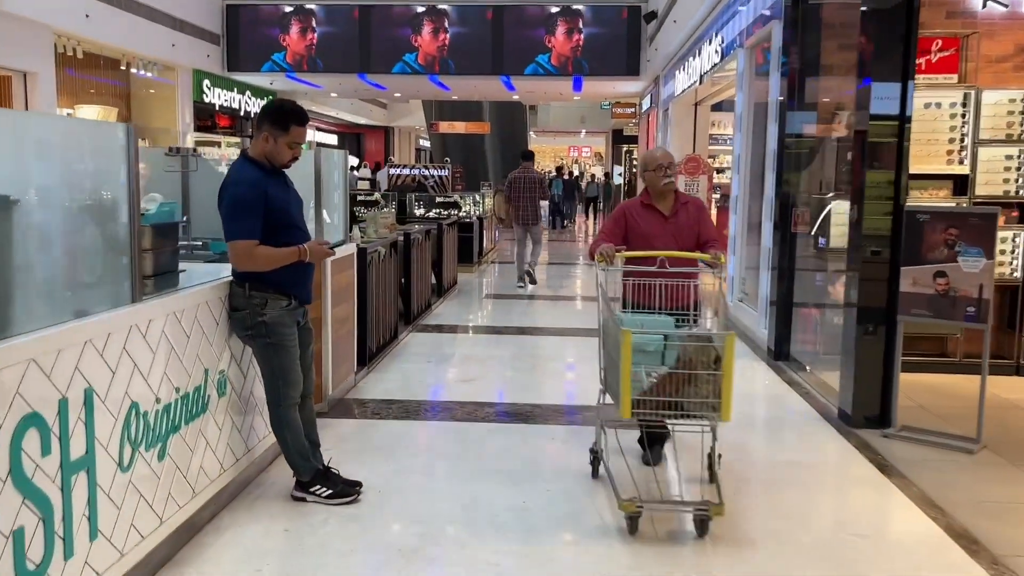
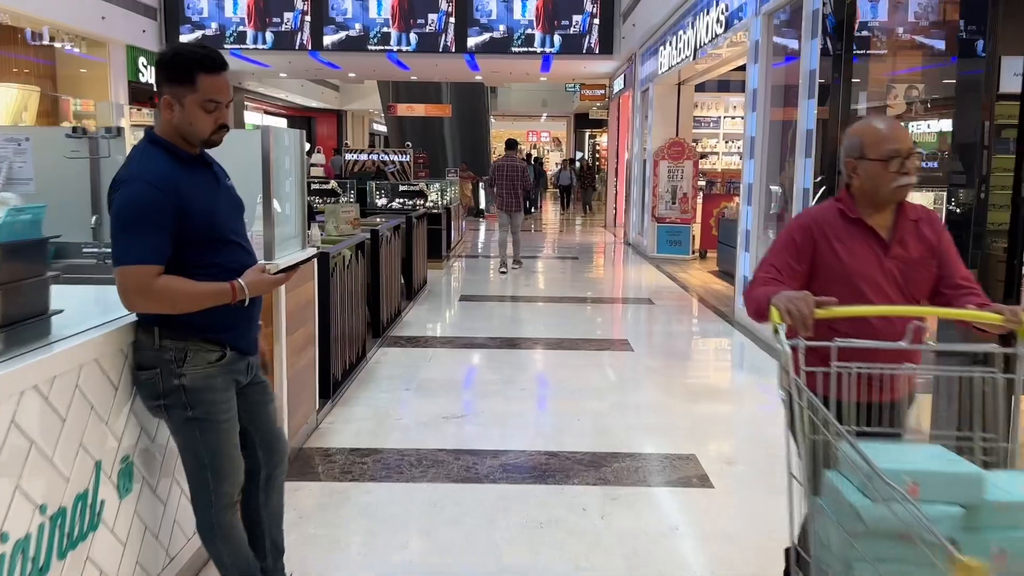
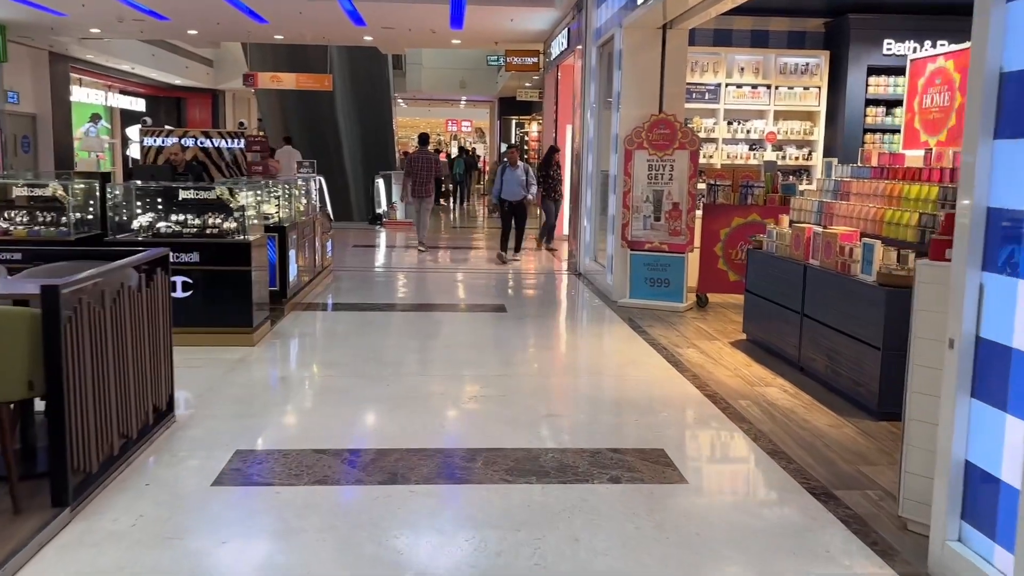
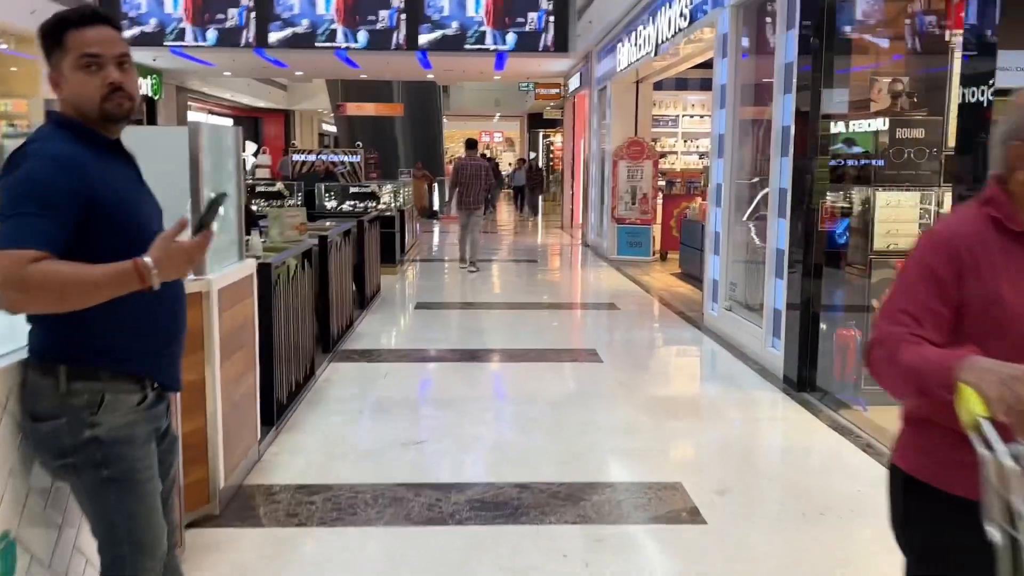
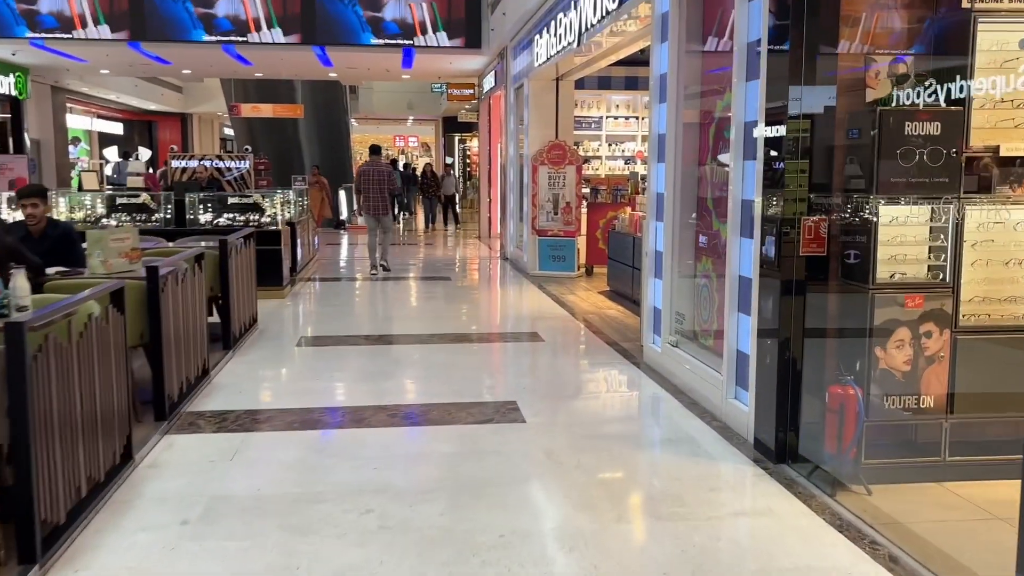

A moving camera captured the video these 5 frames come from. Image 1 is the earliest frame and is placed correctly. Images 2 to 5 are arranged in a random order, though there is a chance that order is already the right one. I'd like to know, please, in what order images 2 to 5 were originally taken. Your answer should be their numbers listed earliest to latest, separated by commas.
2, 4, 5, 3
